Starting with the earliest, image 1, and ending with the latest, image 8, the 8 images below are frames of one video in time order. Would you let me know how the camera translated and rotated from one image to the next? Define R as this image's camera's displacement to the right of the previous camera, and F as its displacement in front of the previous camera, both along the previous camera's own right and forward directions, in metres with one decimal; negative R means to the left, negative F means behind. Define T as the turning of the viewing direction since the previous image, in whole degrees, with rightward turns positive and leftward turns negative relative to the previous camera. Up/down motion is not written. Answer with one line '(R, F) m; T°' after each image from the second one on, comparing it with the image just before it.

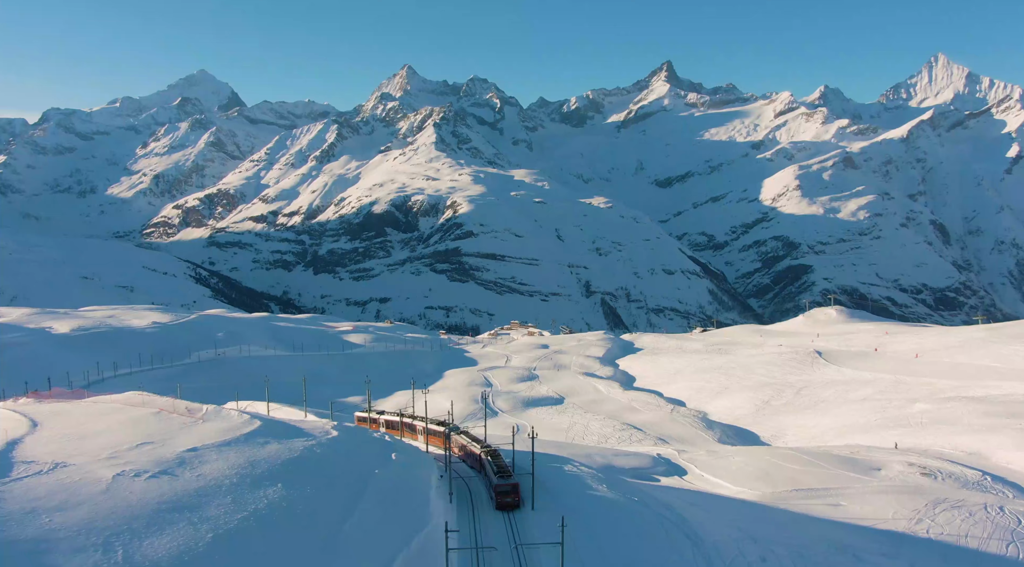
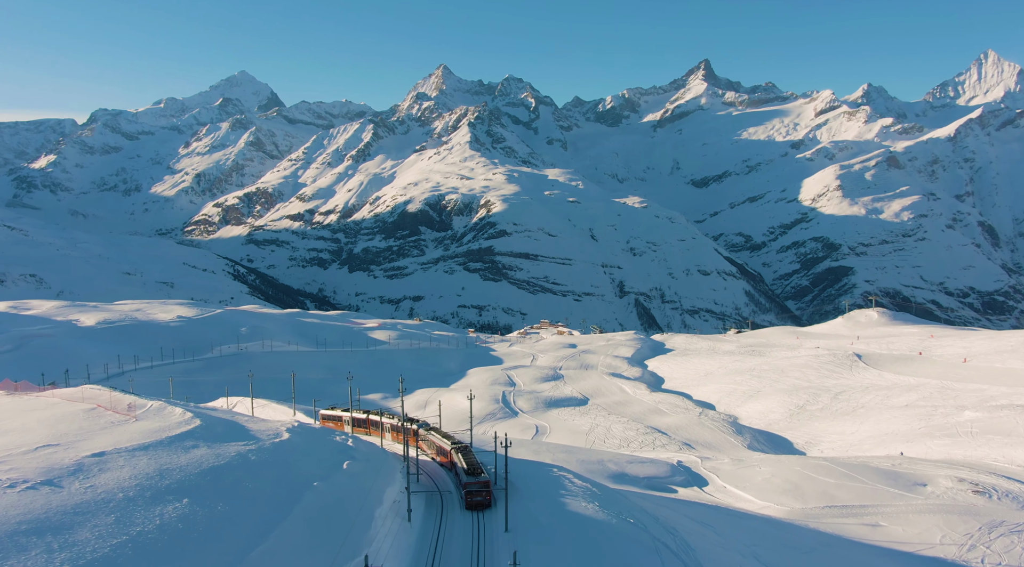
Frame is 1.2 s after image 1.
(+1.2, +2.6) m; -3°
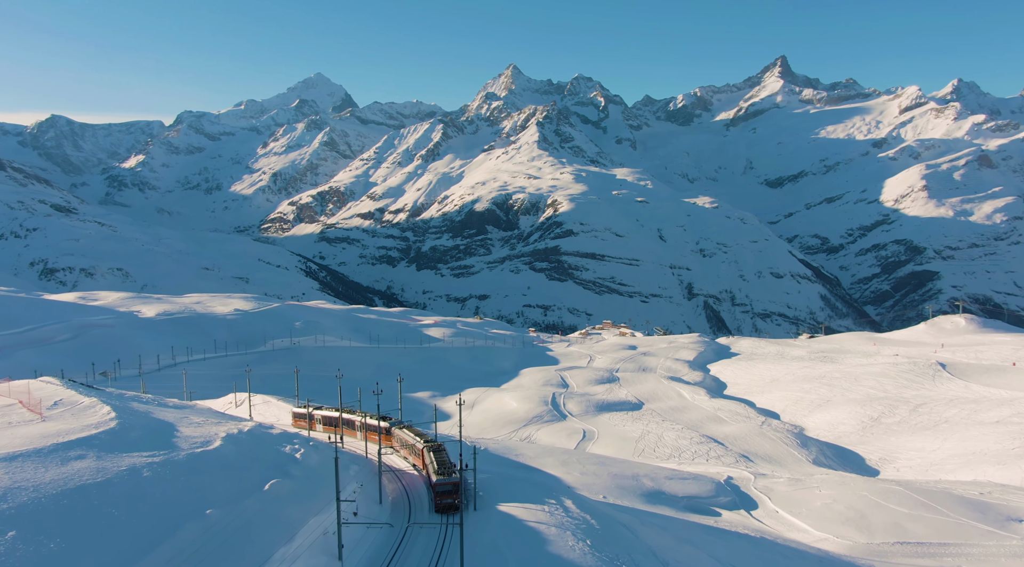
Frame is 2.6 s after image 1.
(+1.5, +3.2) m; -5°
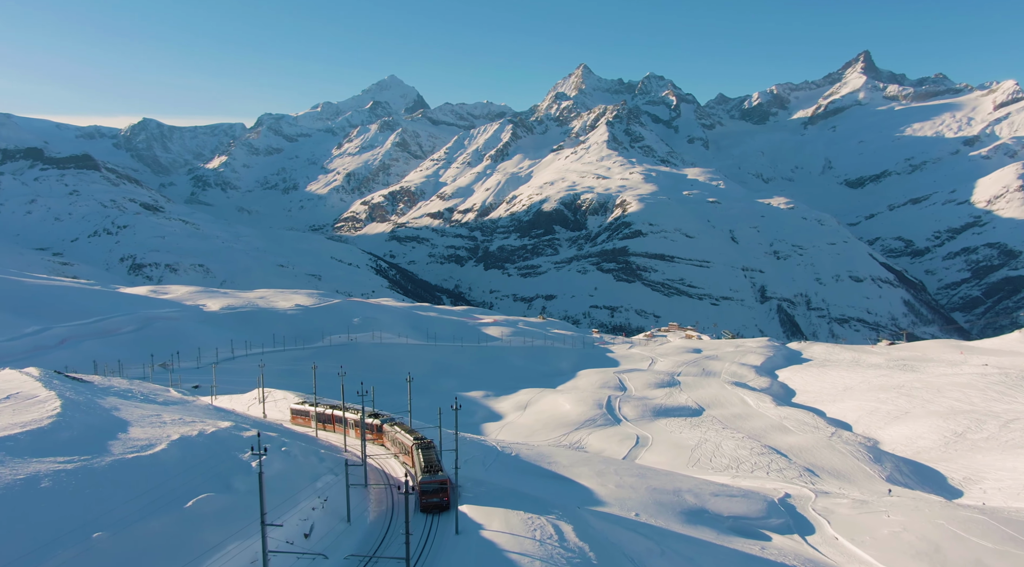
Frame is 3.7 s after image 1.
(+1.3, +2.1) m; -5°
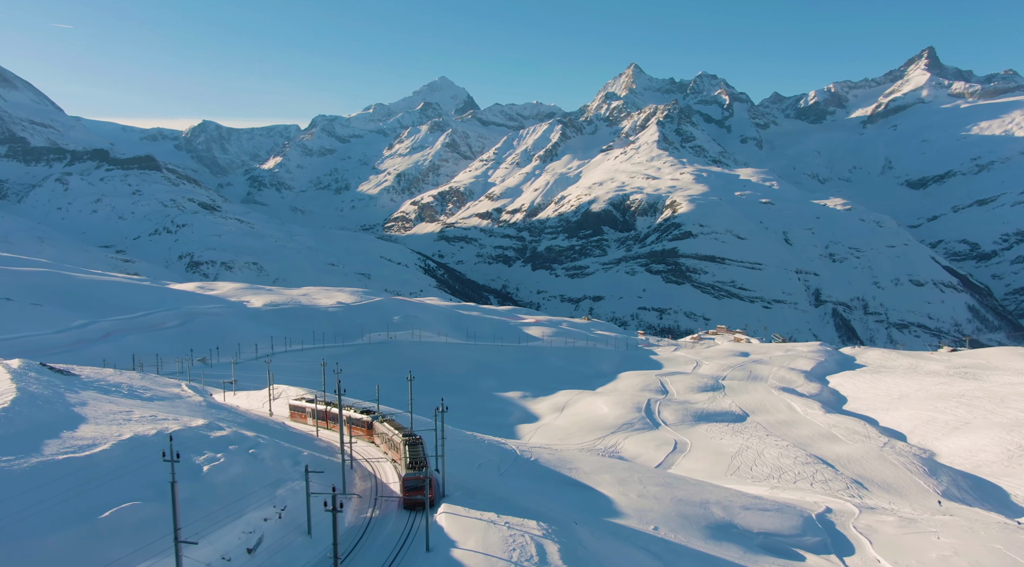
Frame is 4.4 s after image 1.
(+1.0, +1.4) m; -4°
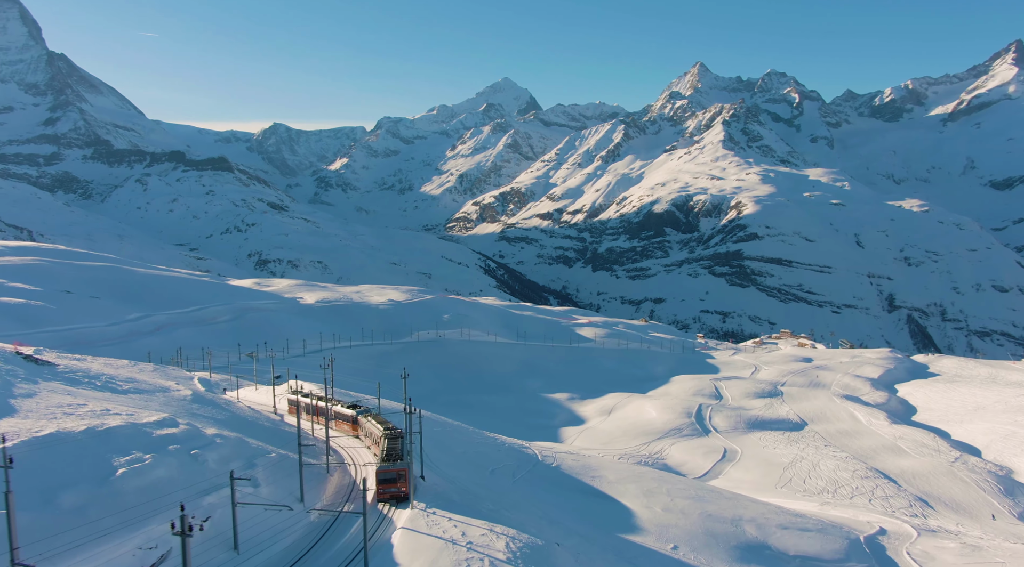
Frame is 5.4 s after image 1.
(+1.3, +1.7) m; -5°
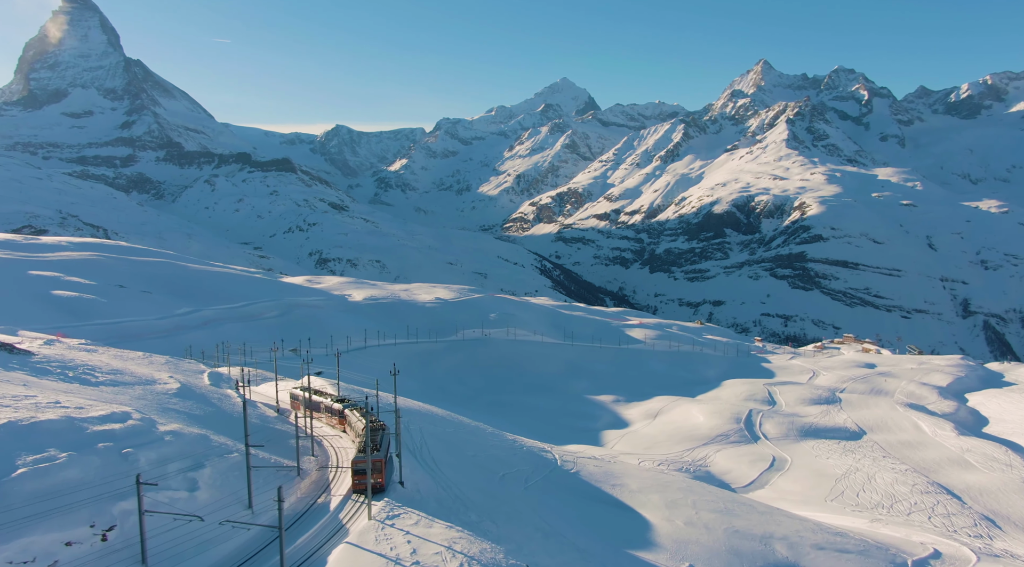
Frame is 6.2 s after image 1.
(+1.2, +1.5) m; -4°
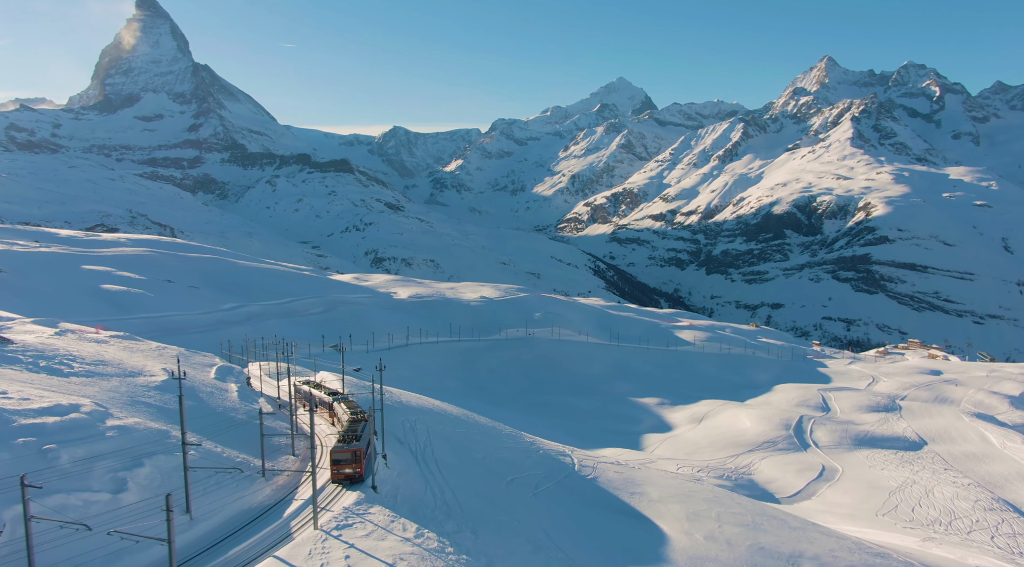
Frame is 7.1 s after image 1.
(+1.2, +1.4) m; -4°
